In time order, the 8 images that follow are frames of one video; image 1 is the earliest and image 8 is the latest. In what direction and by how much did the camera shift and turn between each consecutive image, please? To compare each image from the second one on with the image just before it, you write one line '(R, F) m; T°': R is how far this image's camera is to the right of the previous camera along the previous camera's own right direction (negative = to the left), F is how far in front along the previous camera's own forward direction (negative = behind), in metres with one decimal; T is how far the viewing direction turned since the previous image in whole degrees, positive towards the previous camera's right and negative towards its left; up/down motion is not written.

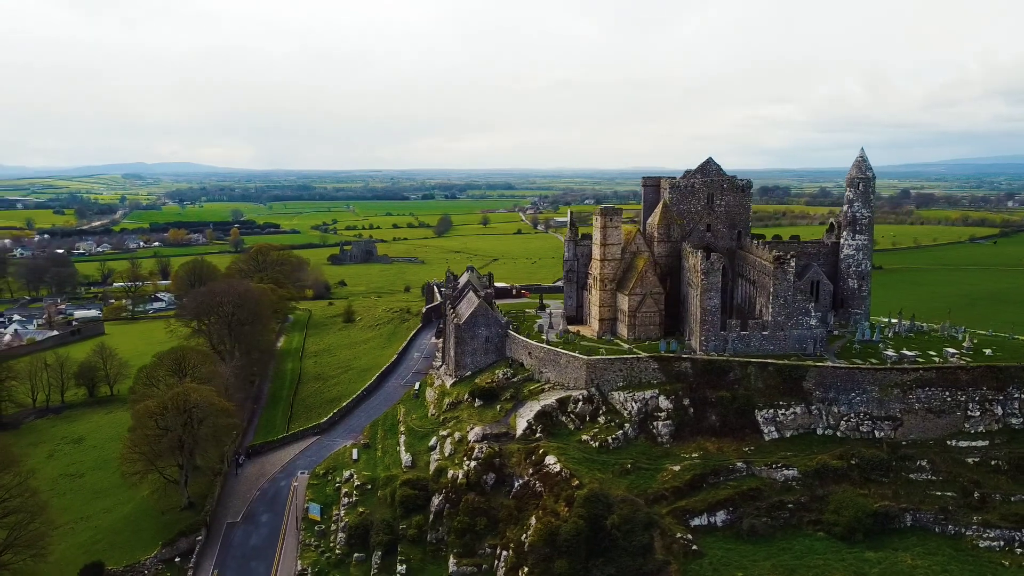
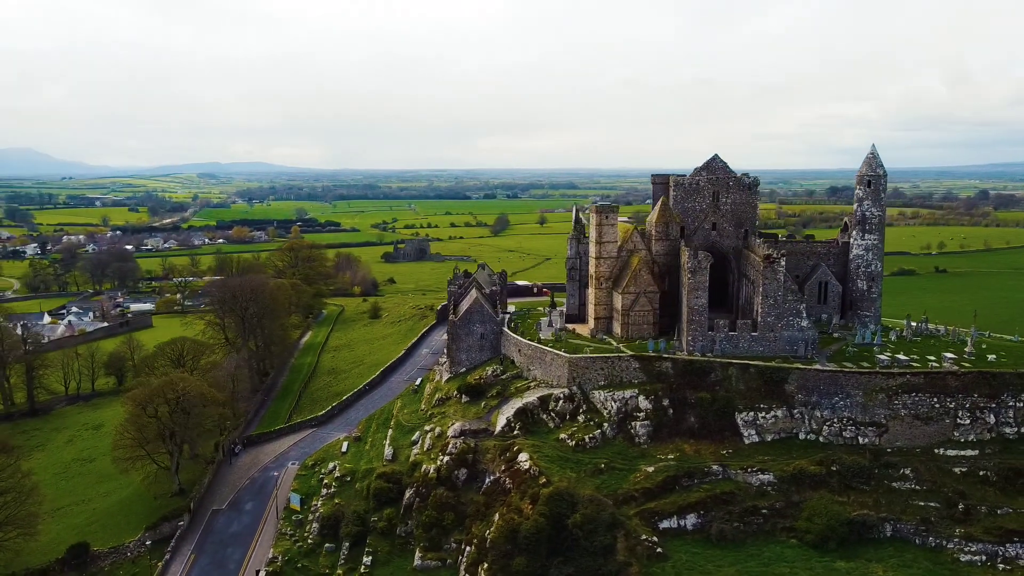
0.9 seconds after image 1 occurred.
(+4.3, +0.2) m; -5°
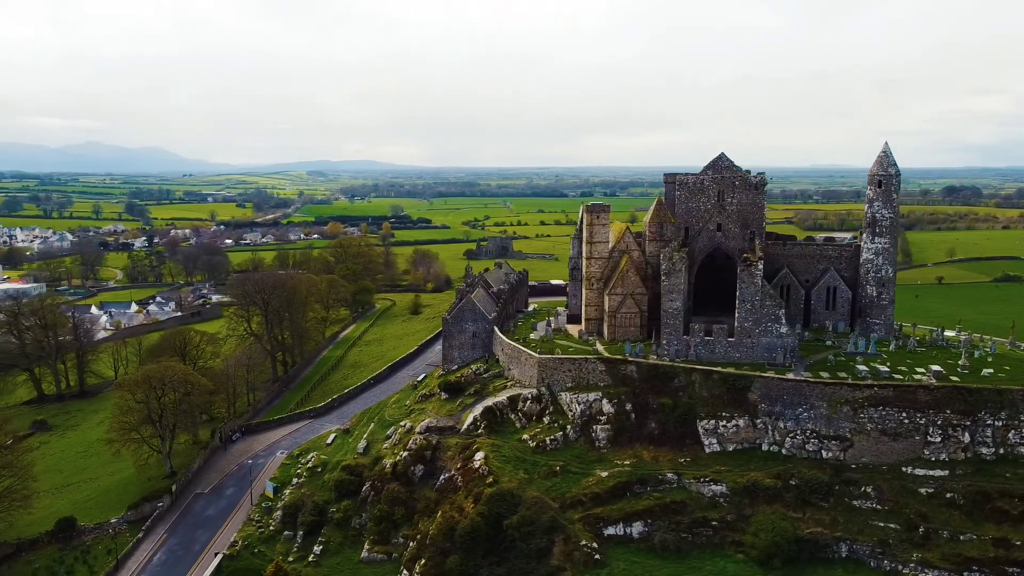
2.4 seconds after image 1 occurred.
(+6.8, +0.4) m; -7°
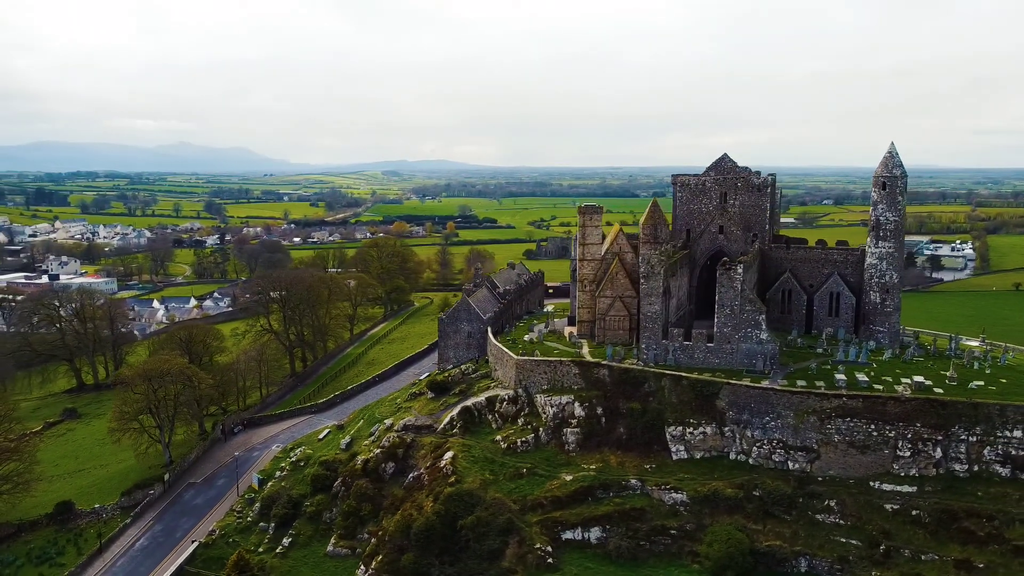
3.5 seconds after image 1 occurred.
(+4.9, +0.2) m; -5°
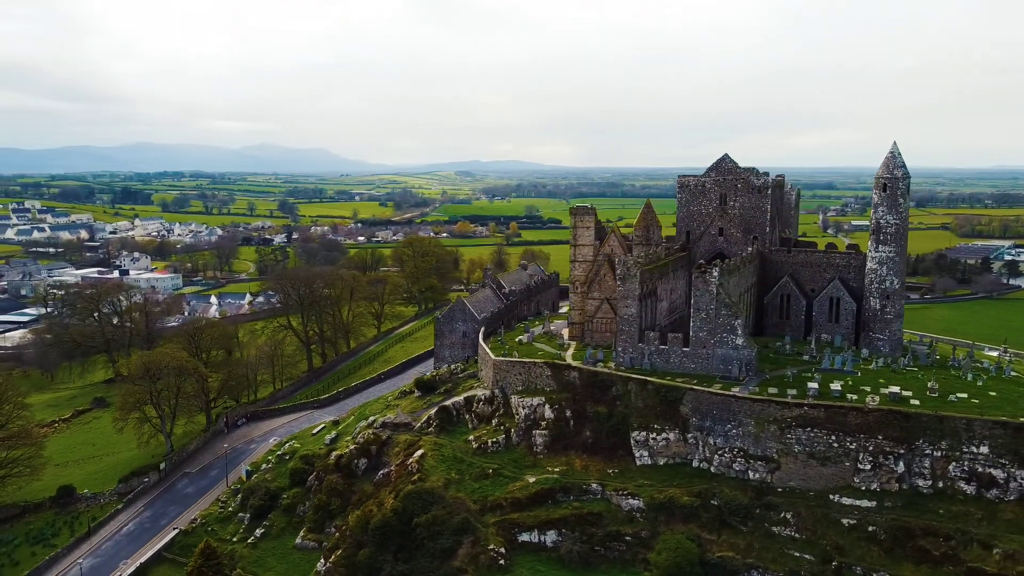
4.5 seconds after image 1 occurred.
(+4.9, +0.2) m; -5°
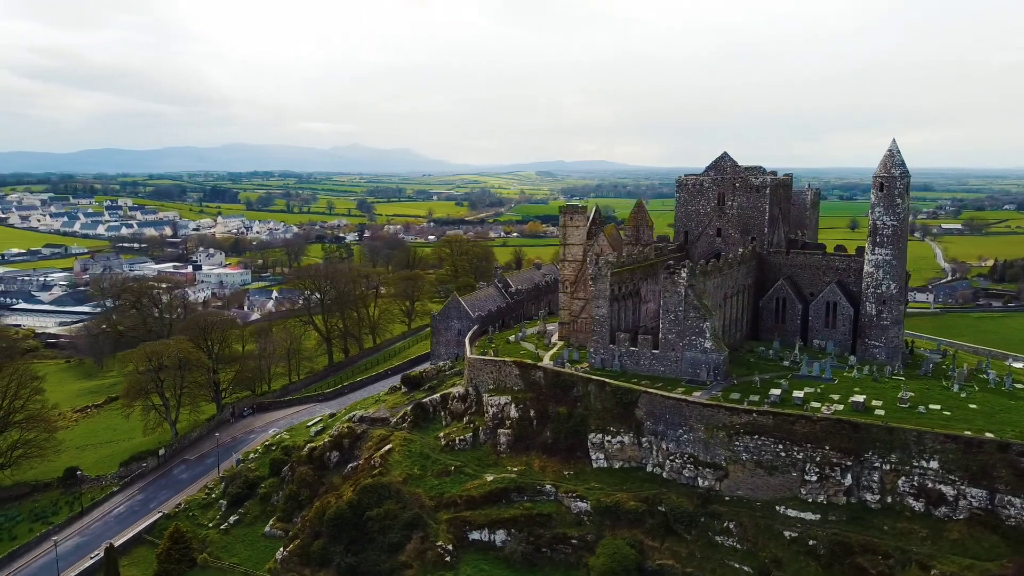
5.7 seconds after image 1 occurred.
(+5.5, +0.4) m; -6°
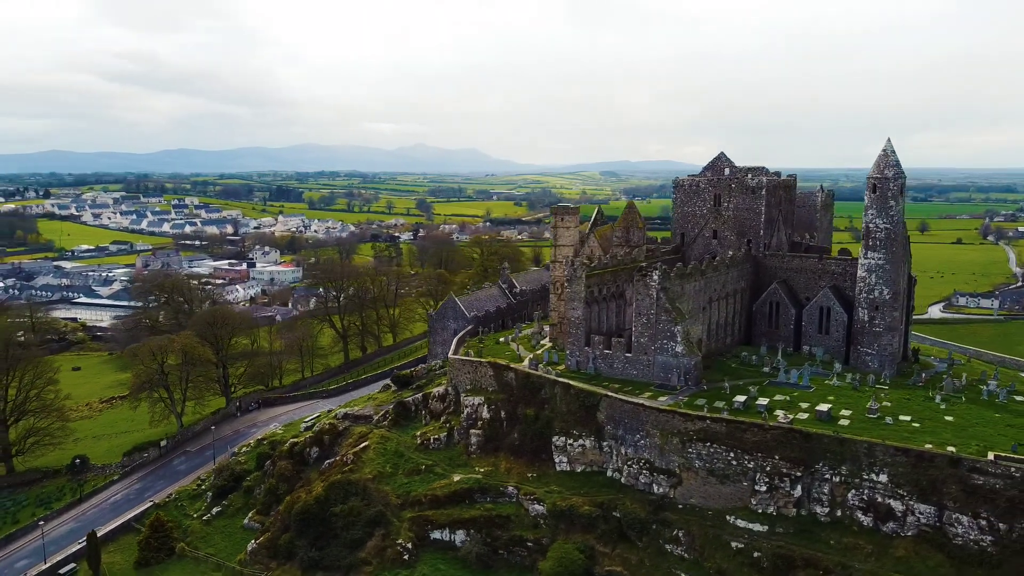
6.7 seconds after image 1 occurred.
(+4.3, +0.2) m; -5°
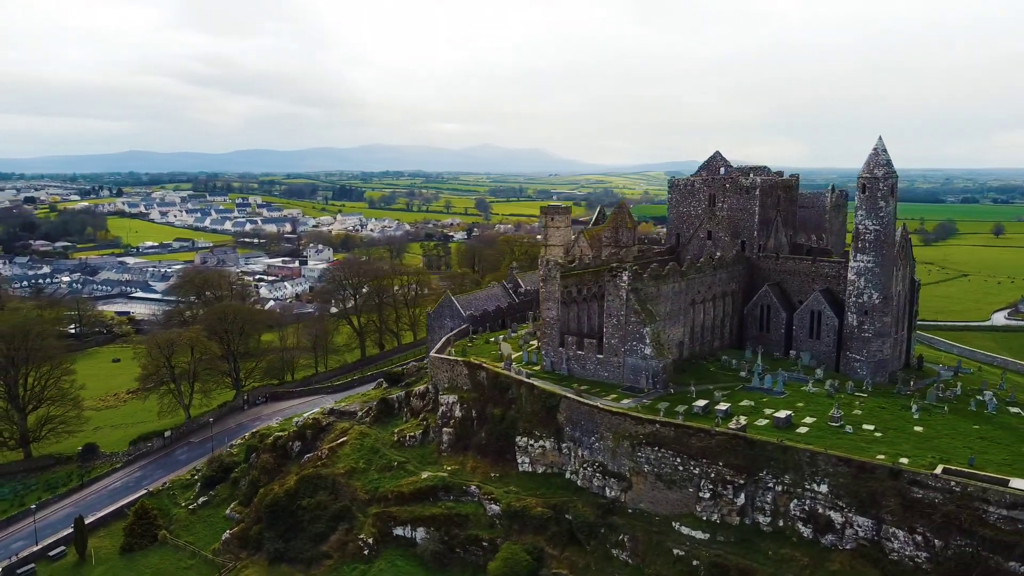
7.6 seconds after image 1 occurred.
(+4.3, +0.2) m; -5°
